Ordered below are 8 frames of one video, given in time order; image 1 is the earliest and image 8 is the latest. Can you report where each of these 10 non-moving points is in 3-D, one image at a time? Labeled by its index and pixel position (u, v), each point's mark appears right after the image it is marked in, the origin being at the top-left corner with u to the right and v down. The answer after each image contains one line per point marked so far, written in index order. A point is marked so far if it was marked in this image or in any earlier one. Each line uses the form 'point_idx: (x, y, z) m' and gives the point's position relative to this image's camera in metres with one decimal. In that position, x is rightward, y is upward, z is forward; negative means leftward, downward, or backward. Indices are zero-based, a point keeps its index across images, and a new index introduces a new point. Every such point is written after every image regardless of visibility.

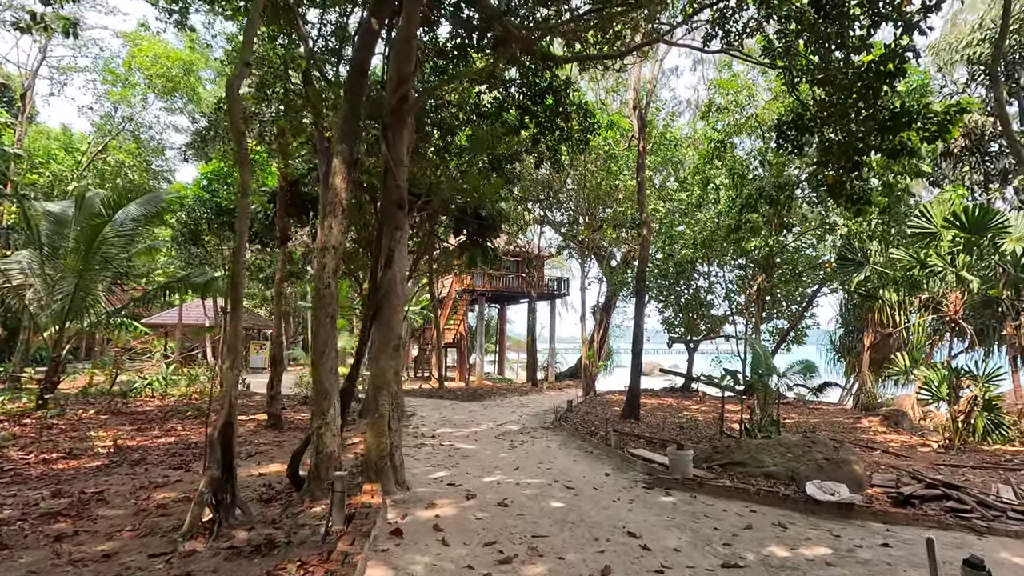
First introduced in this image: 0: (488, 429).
0: (-0.4, -2.4, +9.2) m
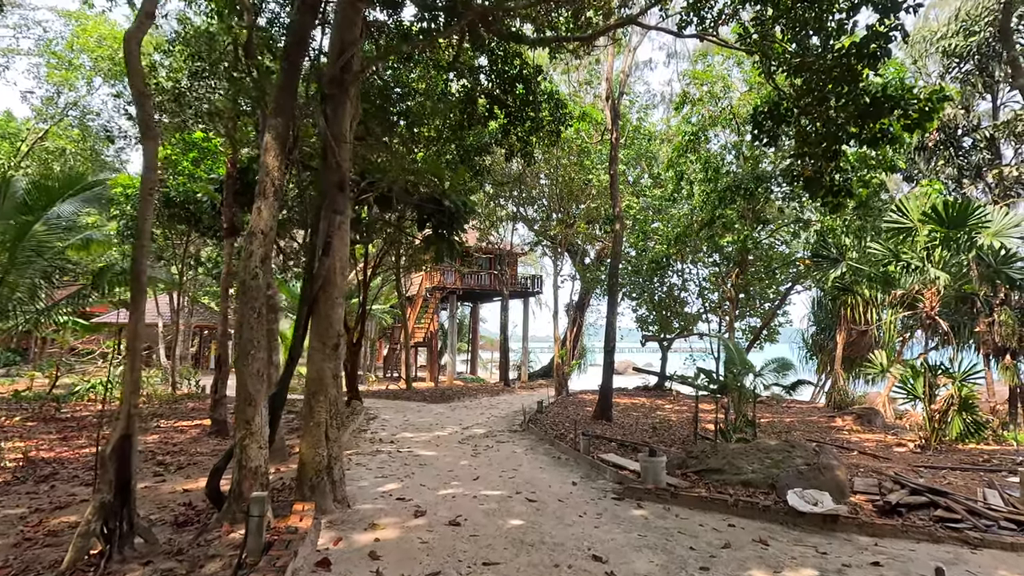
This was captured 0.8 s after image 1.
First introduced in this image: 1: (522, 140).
0: (-1.0, -2.4, +8.7) m
1: (+0.2, +3.2, +12.0) m
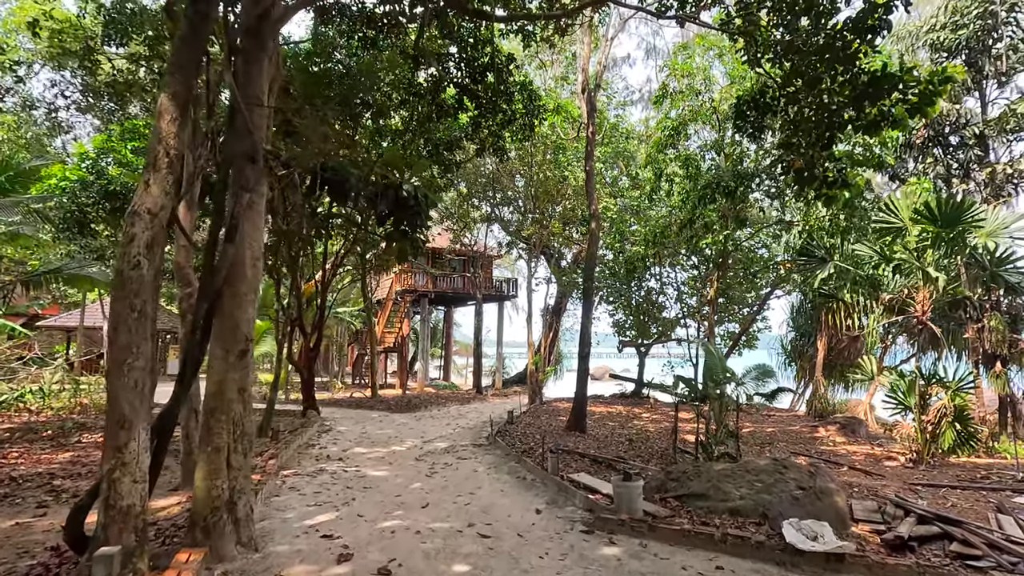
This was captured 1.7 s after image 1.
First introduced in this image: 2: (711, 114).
0: (-1.5, -2.4, +7.9) m
1: (-0.4, +3.2, +11.3) m
2: (+3.9, +3.4, +10.6) m
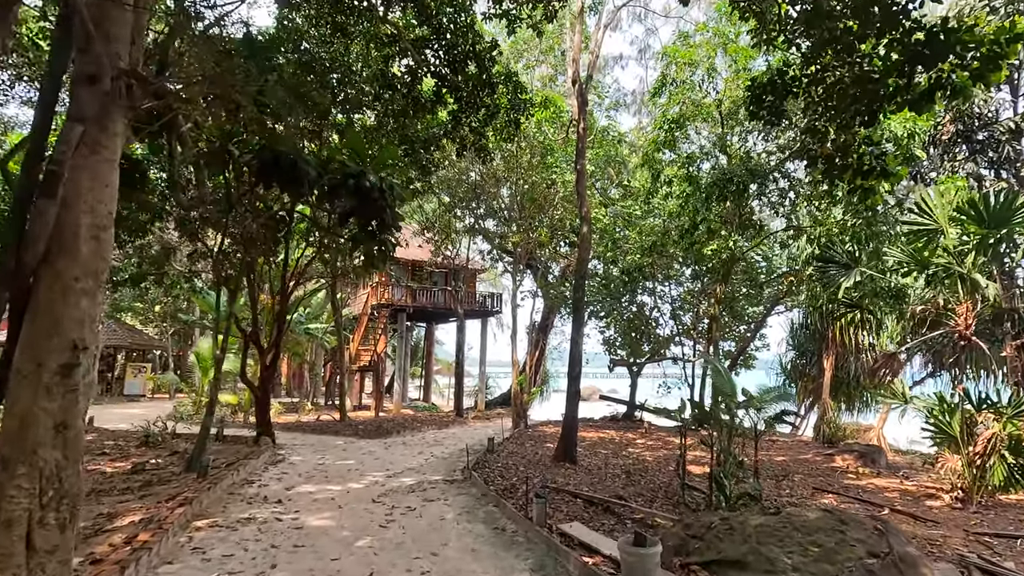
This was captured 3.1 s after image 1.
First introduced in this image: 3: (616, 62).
0: (-1.8, -2.5, +6.6) m
1: (-0.7, +3.0, +10.3) m
2: (+3.6, +3.2, +9.7) m
3: (+2.7, +5.9, +14.1) m
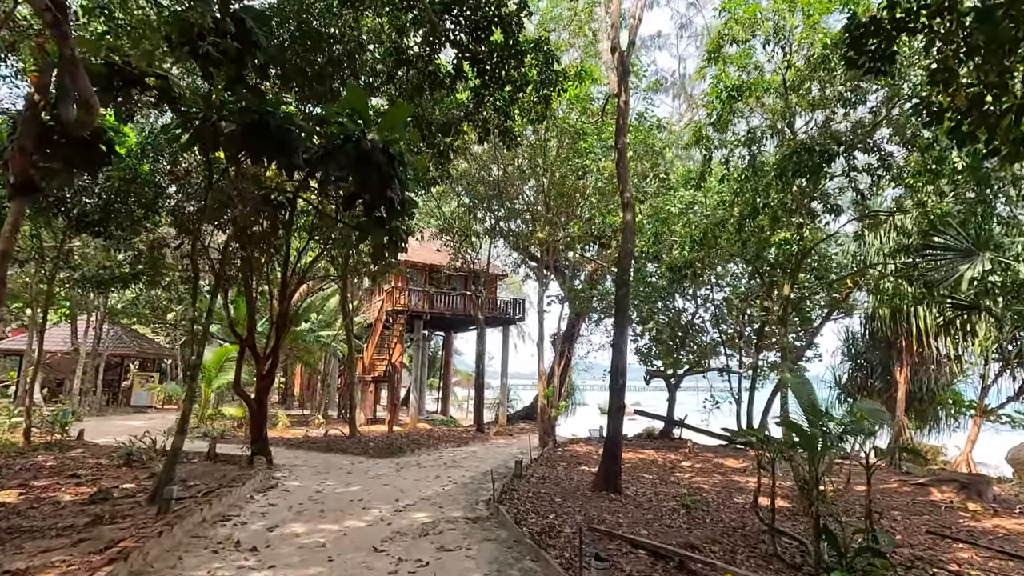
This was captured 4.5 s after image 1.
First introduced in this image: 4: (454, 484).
0: (-1.4, -2.4, +5.3) m
1: (-0.2, +3.0, +9.0) m
2: (+4.1, +3.3, +8.3) m
3: (+3.4, +5.9, +12.8) m
4: (-0.8, -2.8, +7.8) m
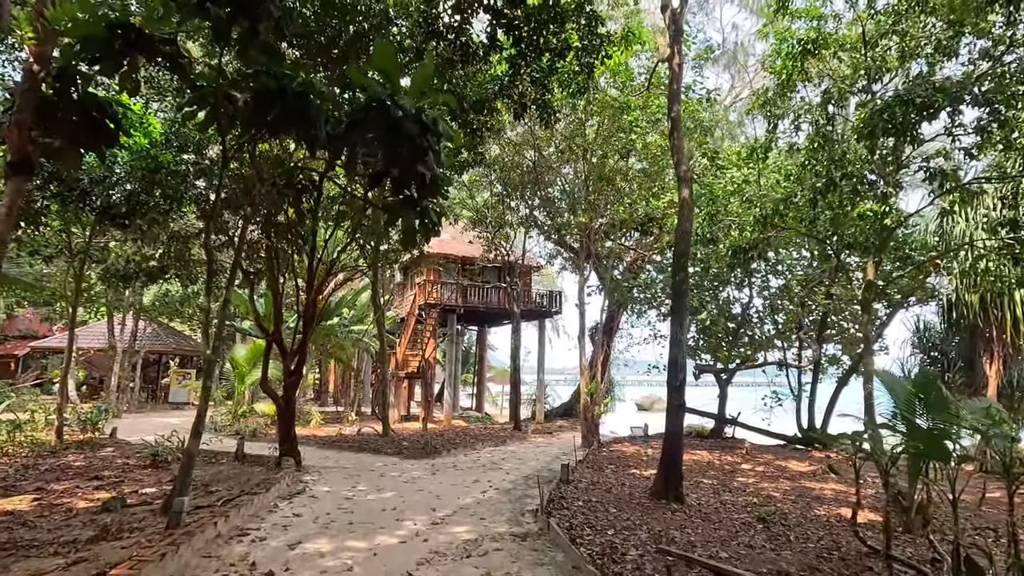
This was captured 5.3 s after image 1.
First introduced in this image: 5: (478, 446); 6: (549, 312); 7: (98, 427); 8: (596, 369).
0: (-0.9, -2.2, +4.6) m
1: (+0.4, +3.2, +8.2) m
2: (+4.7, +3.5, +7.3) m
3: (+4.2, +6.2, +11.8) m
4: (-0.2, -2.7, +7.1) m
5: (-0.7, -3.5, +11.8) m
6: (+1.3, -0.9, +18.9) m
7: (-8.9, -3.0, +11.5) m
8: (+2.4, -2.3, +15.0) m
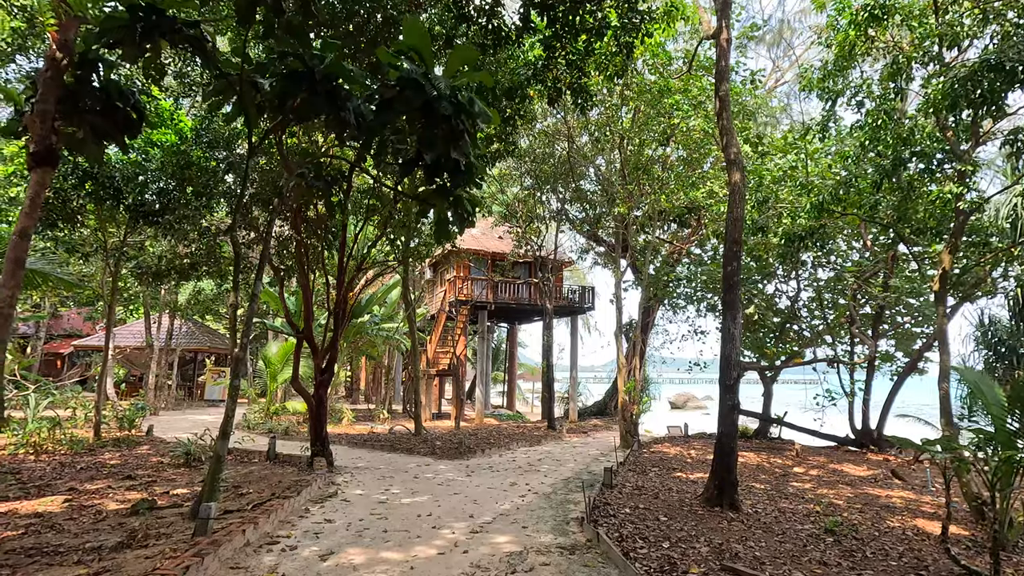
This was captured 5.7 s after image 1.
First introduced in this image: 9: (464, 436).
0: (-0.5, -2.1, +4.3) m
1: (+0.9, +3.3, +7.8) m
2: (+5.1, +3.6, +6.6) m
3: (+4.8, +6.3, +11.2) m
4: (+0.3, -2.6, +6.7) m
5: (0.0, -3.4, +11.4) m
6: (+2.4, -0.7, +18.4) m
7: (-8.1, -2.9, +11.5) m
8: (+3.3, -2.1, +14.5) m
9: (-1.2, -3.5, +12.9) m
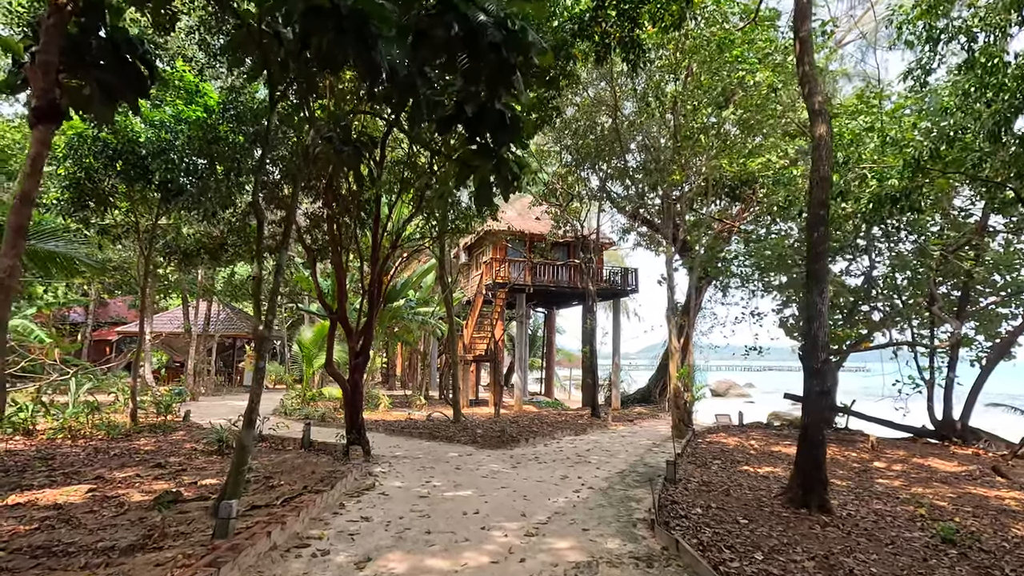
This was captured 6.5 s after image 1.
0: (-0.1, -1.9, +3.7) m
1: (+1.5, +3.6, +7.0) m
2: (+5.6, +4.0, +5.5) m
3: (+5.6, +6.7, +10.0) m
4: (+0.9, -2.3, +6.0) m
5: (+0.9, -2.9, +10.8) m
6: (+3.6, -0.1, +17.5) m
7: (-7.2, -2.6, +11.4) m
8: (+4.3, -1.6, +13.6) m
9: (-0.2, -3.1, +12.3) m
